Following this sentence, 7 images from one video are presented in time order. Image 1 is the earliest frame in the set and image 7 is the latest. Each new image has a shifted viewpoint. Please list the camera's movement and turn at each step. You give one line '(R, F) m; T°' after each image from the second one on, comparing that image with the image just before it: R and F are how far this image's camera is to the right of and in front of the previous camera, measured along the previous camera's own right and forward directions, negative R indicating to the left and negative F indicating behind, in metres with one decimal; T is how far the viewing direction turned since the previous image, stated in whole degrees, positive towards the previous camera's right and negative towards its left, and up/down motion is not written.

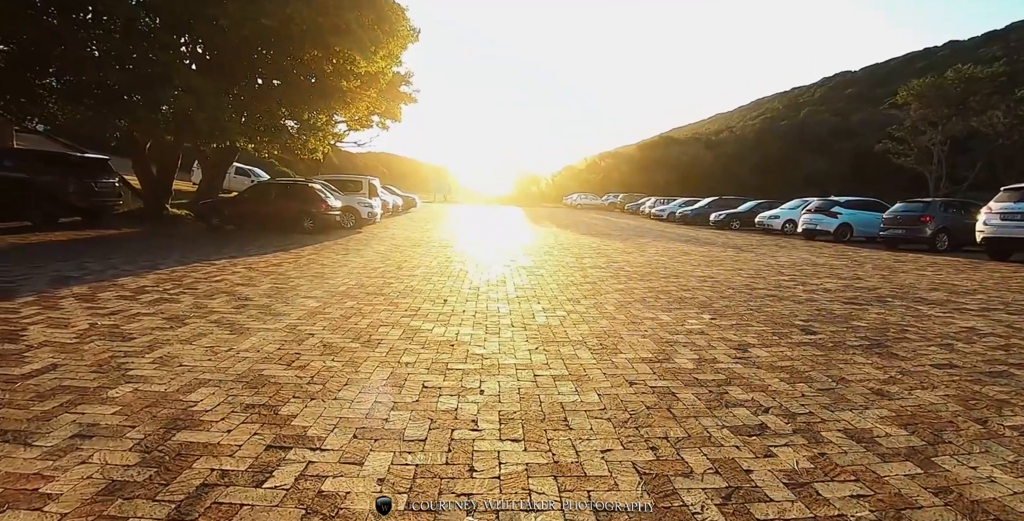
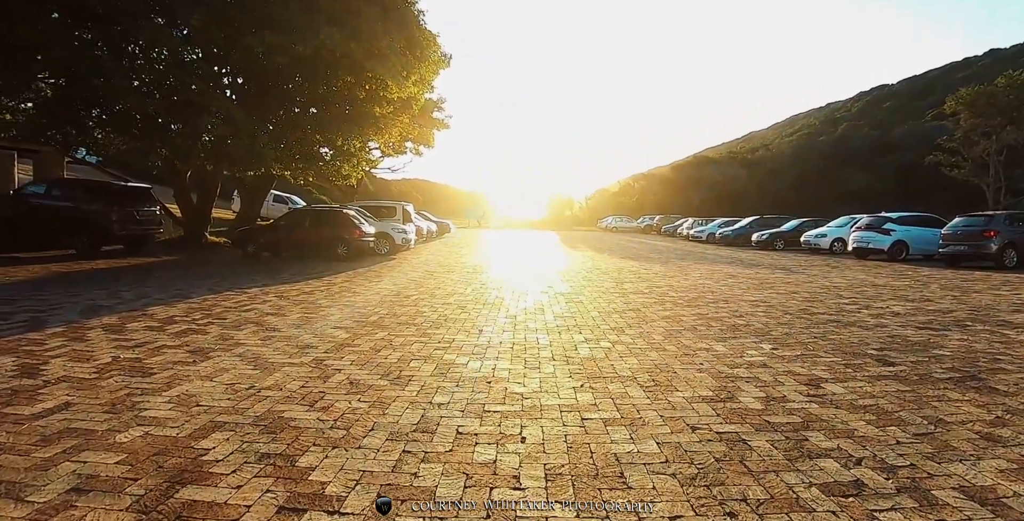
(-0.1, +0.4) m; -3°
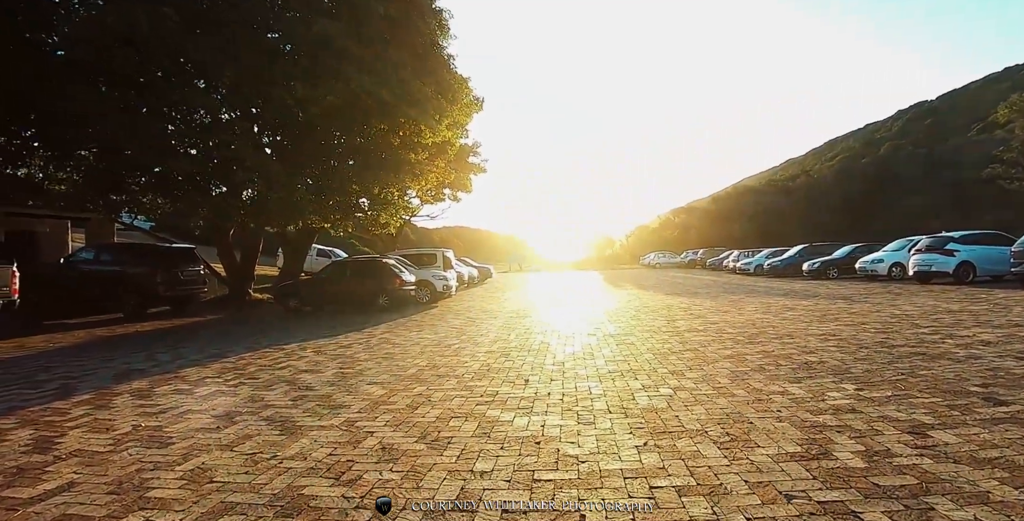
(0.0, +0.5) m; -4°
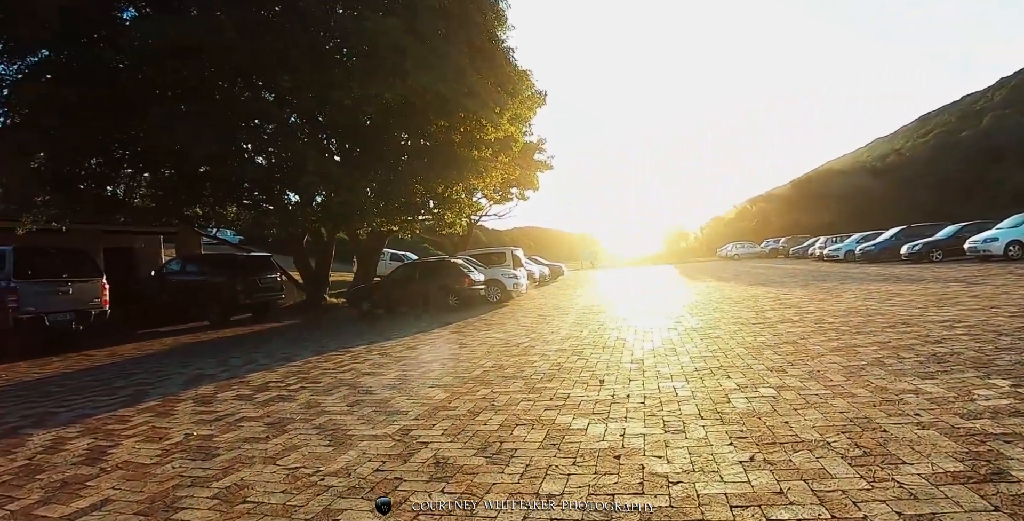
(0.0, +0.6) m; -7°
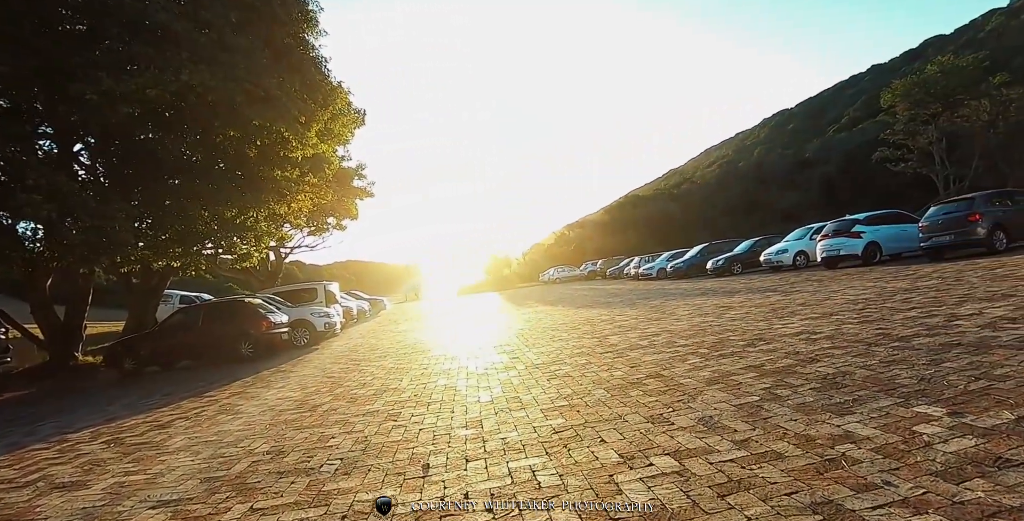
(+0.4, +1.8) m; +17°
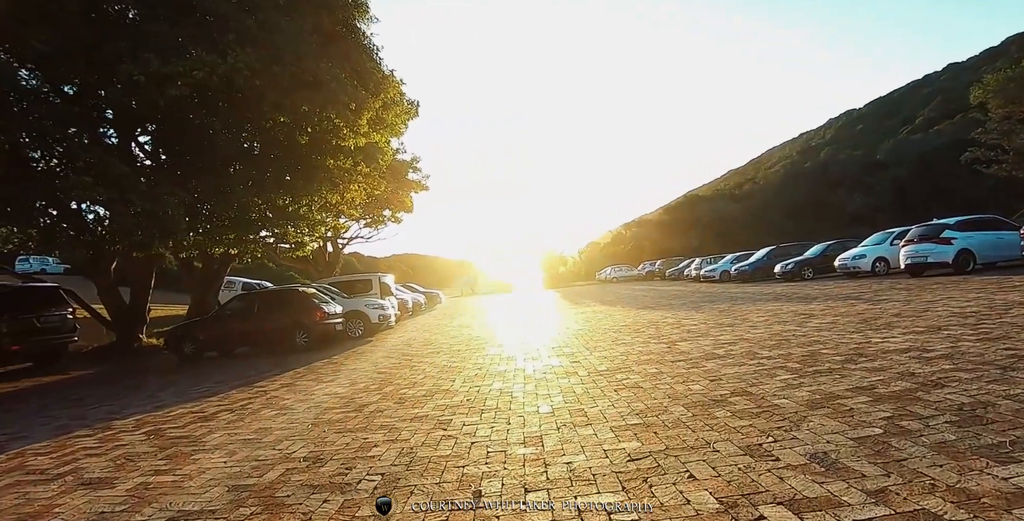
(-0.1, +0.6) m; -5°
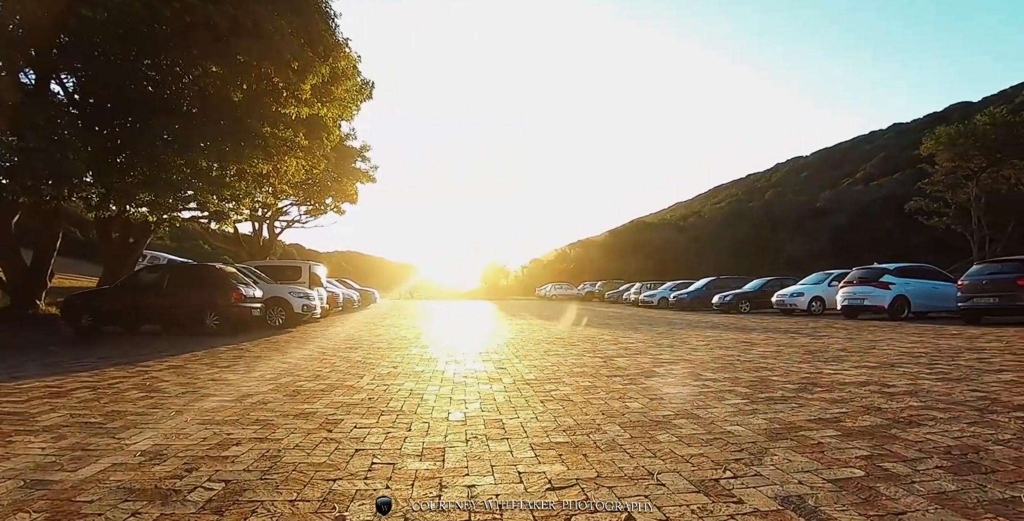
(+0.2, +0.9) m; +5°
